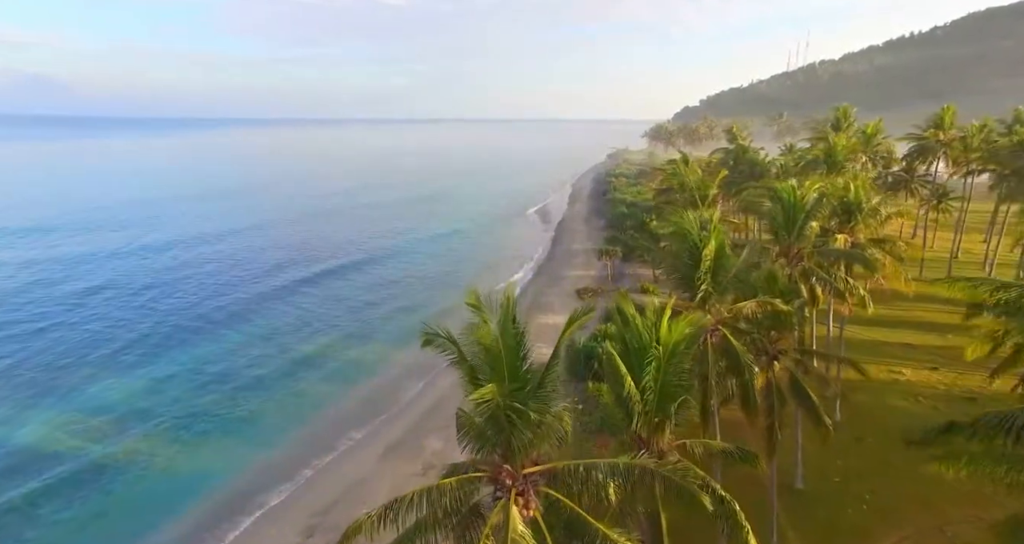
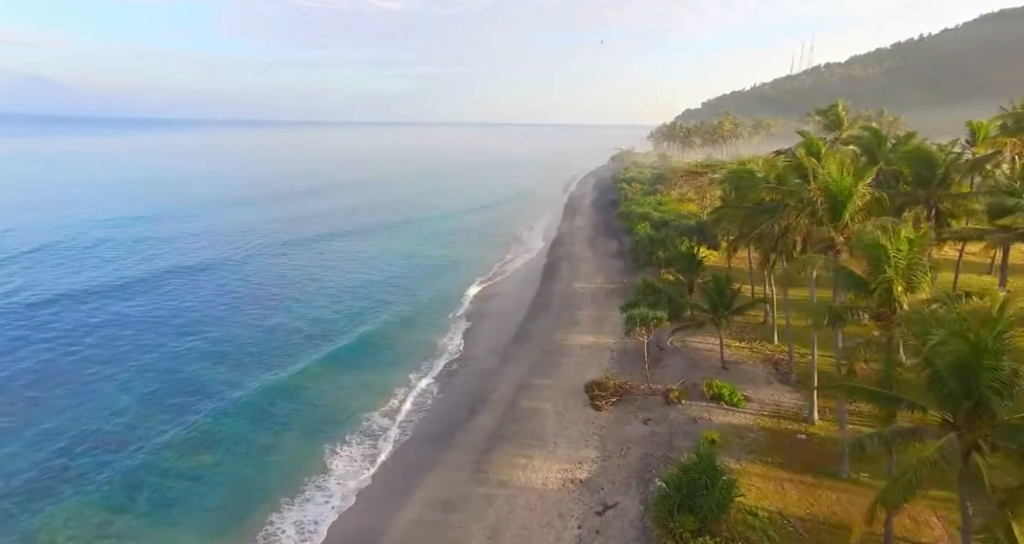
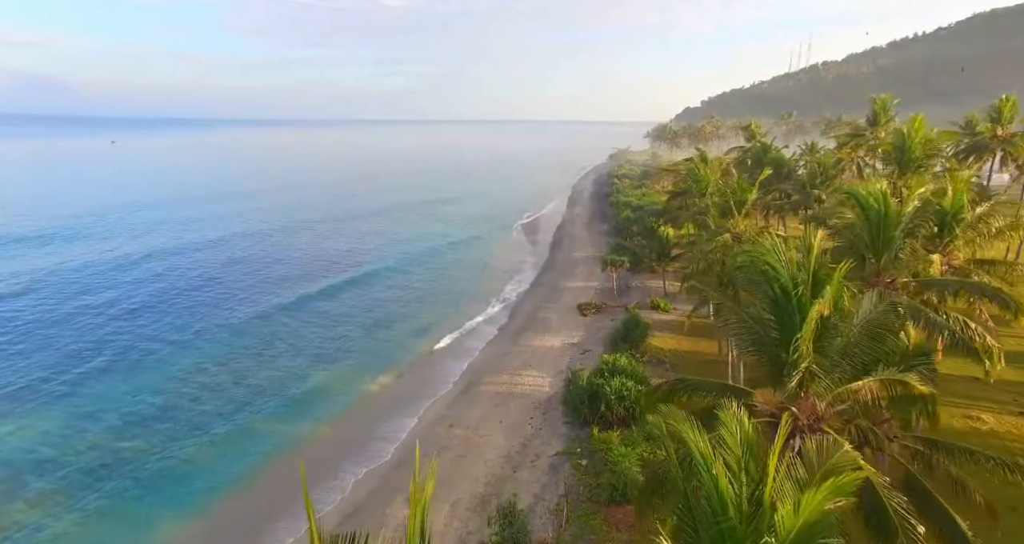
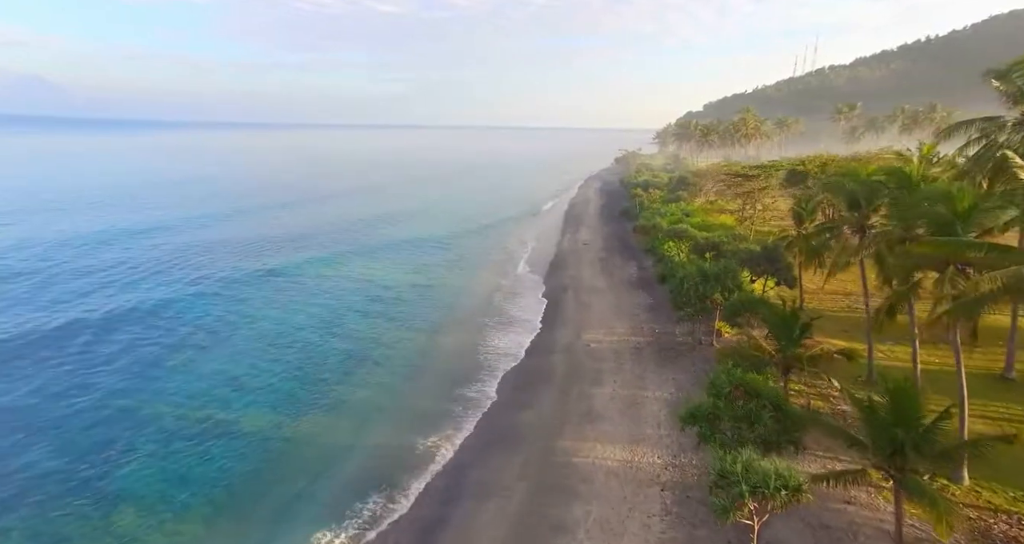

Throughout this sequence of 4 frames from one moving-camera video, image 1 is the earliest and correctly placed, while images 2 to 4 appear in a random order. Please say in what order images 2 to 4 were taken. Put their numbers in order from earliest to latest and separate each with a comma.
3, 2, 4
